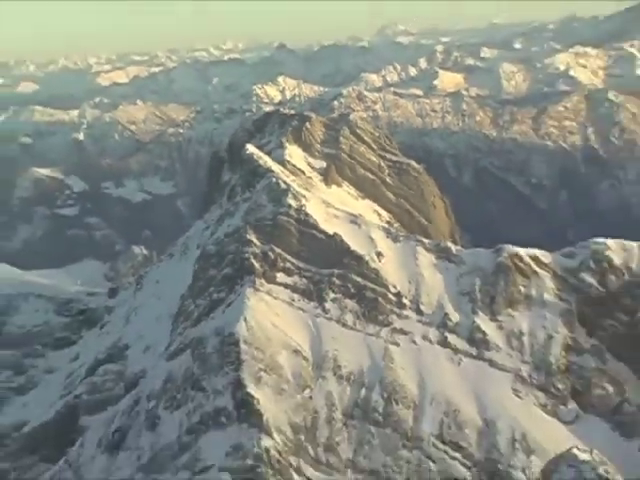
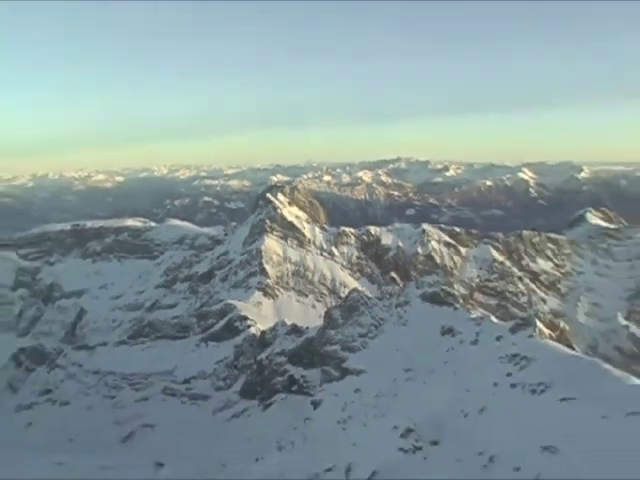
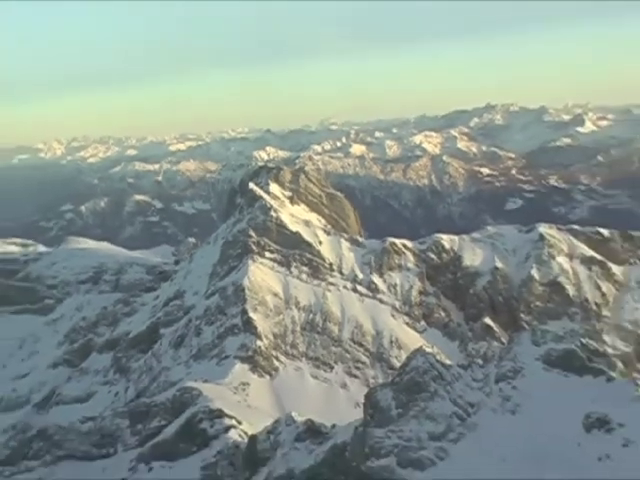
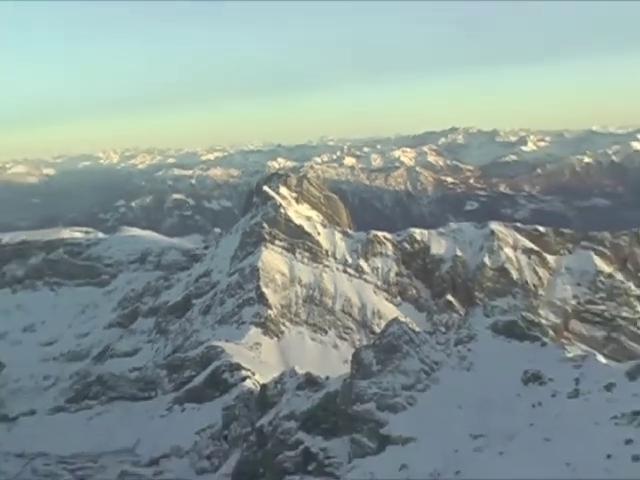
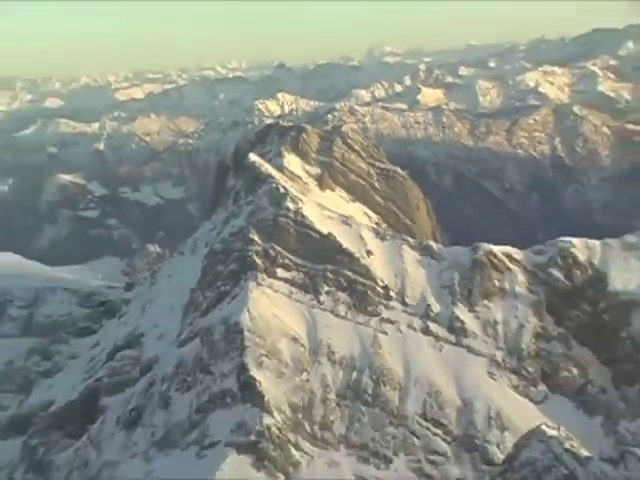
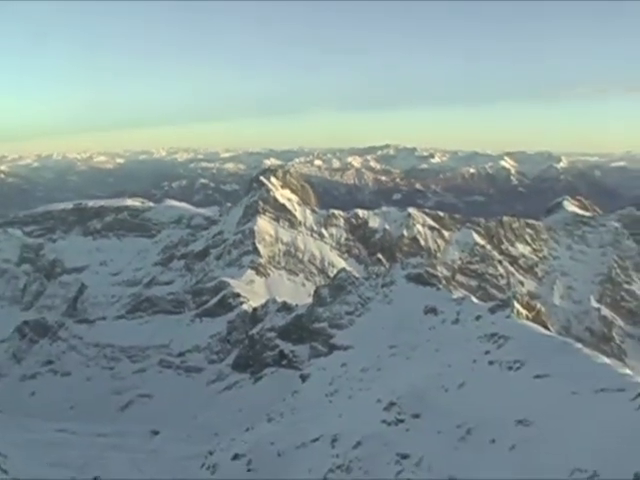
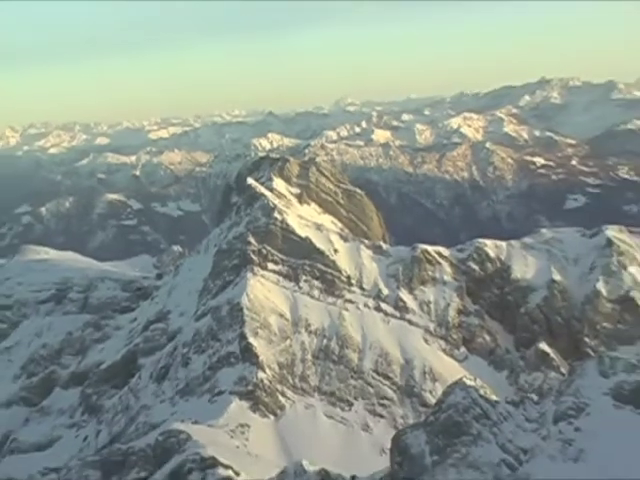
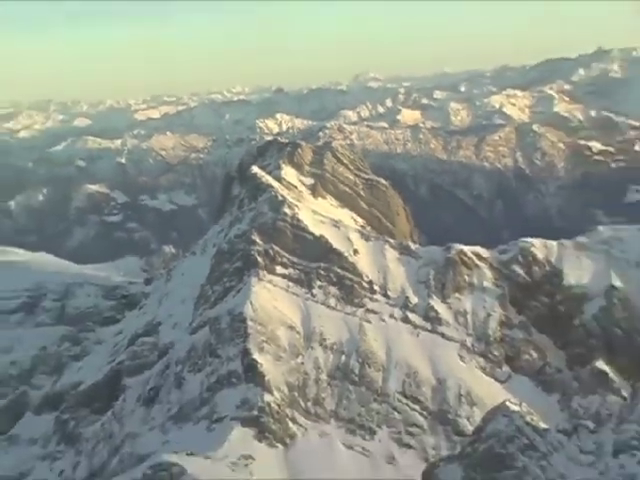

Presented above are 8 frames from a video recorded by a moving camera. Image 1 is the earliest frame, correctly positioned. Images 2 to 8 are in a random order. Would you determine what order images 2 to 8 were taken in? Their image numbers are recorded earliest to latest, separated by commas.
5, 8, 7, 3, 4, 2, 6
